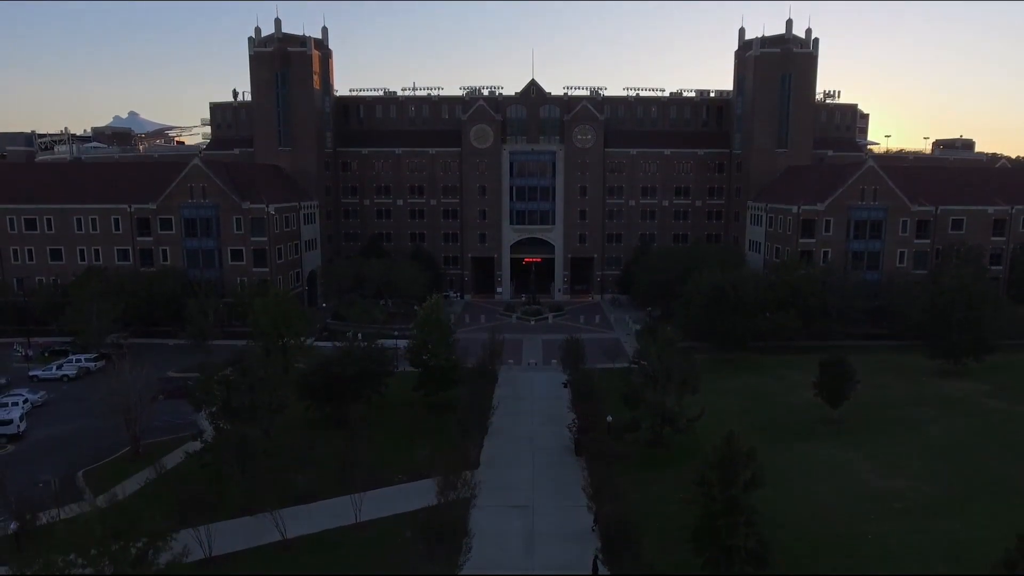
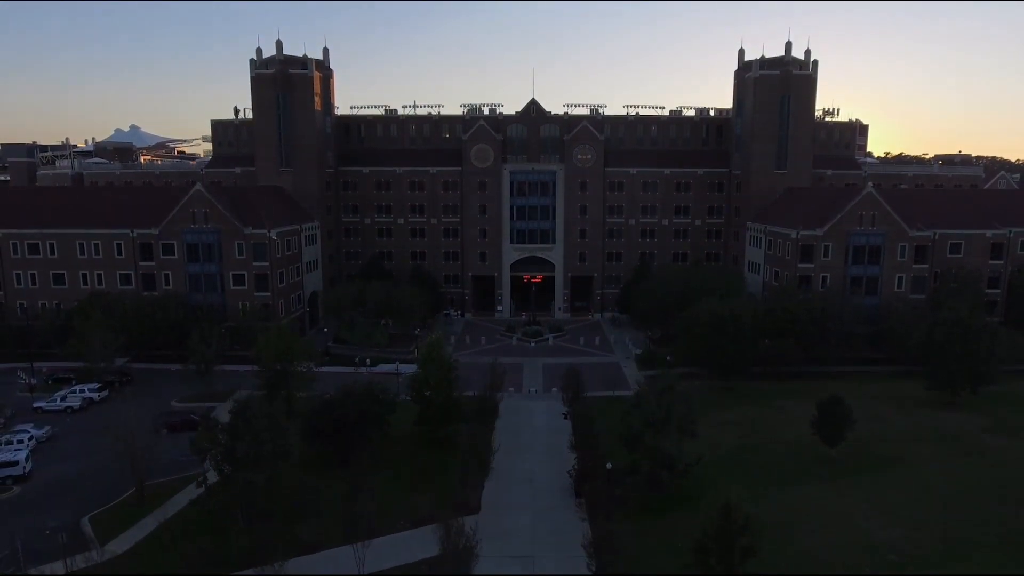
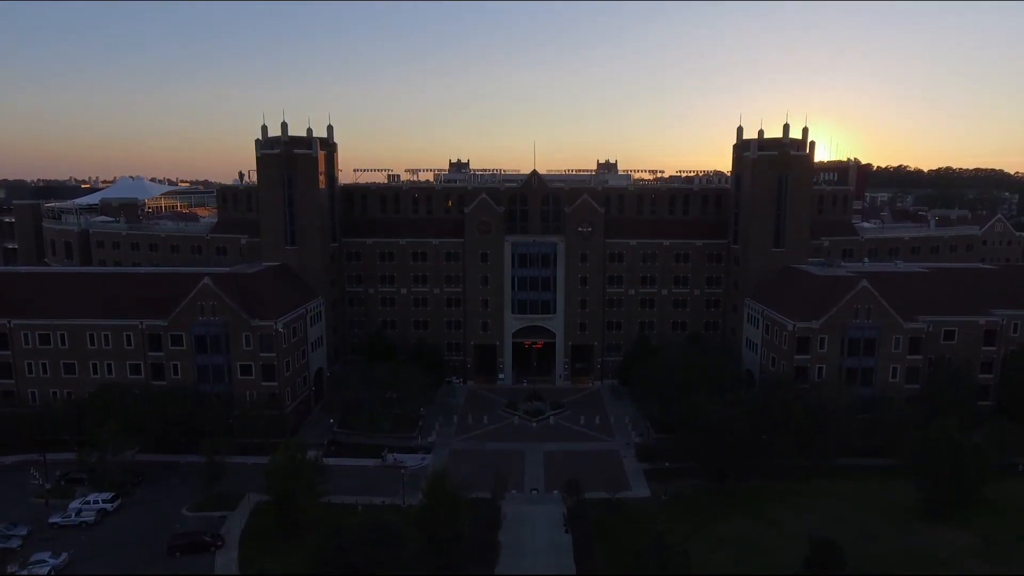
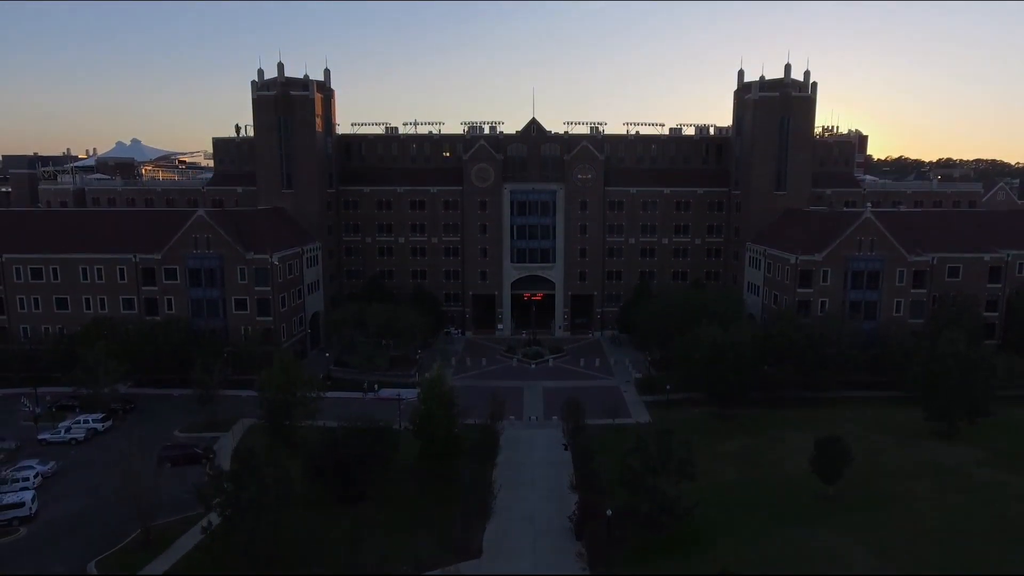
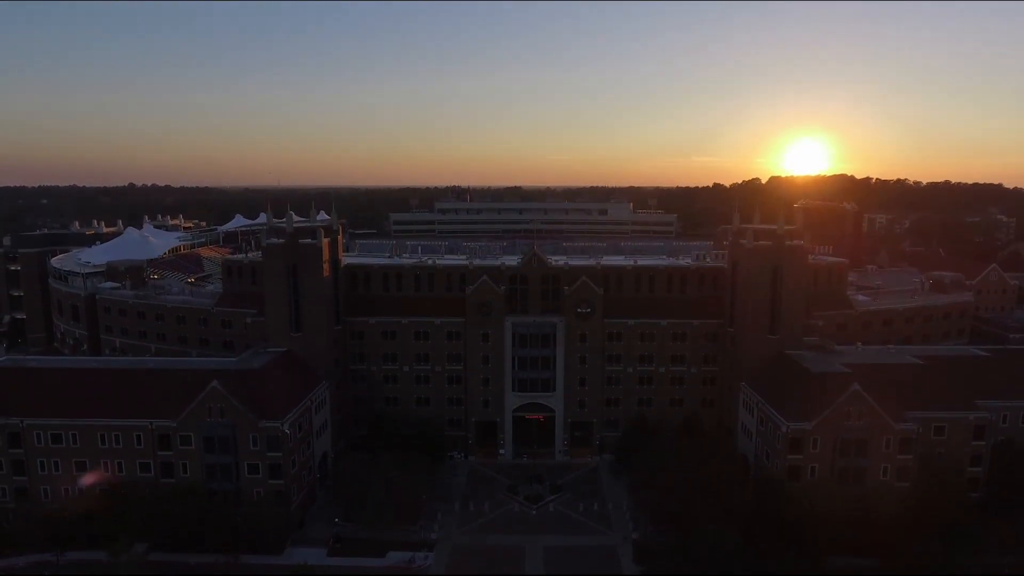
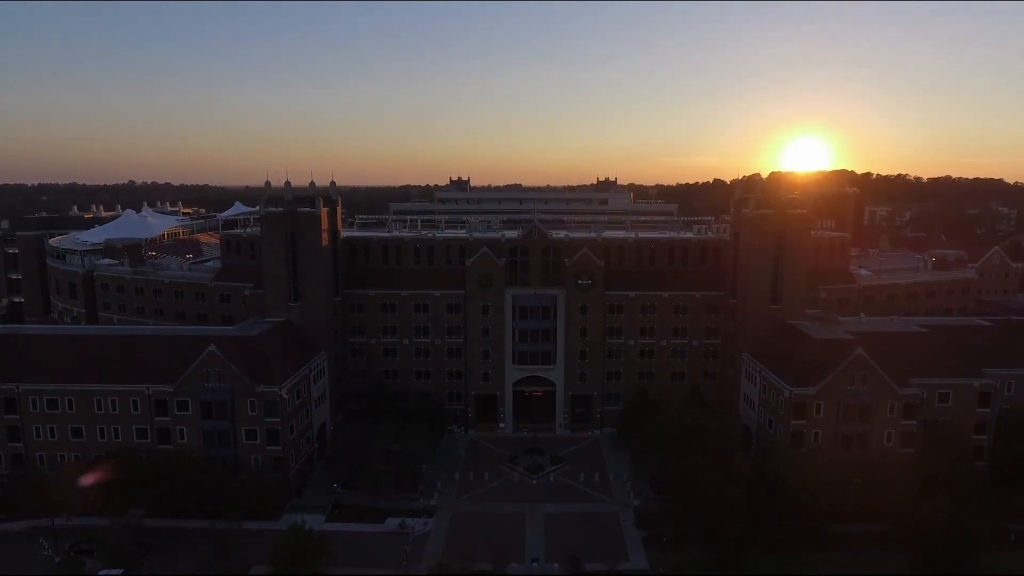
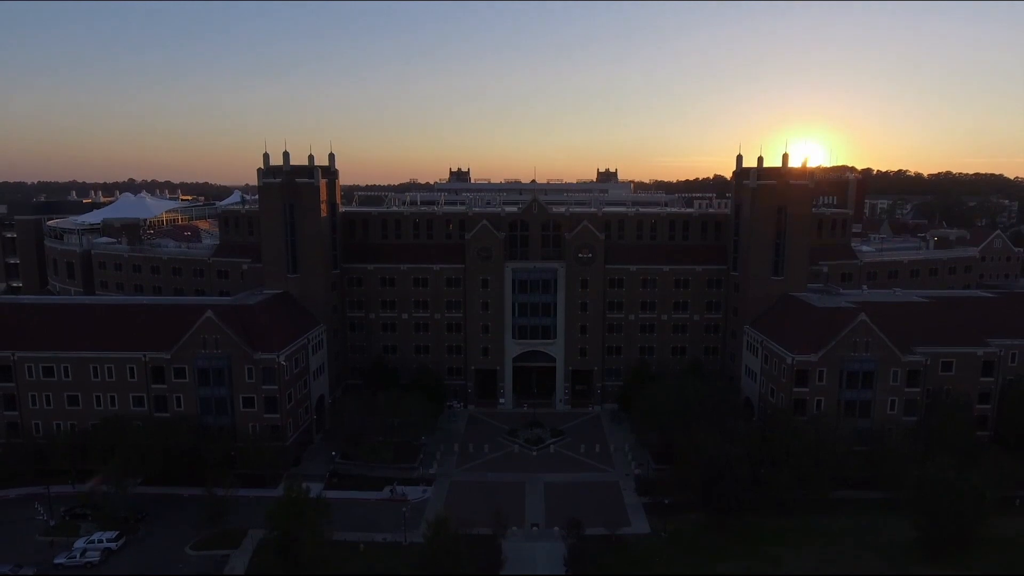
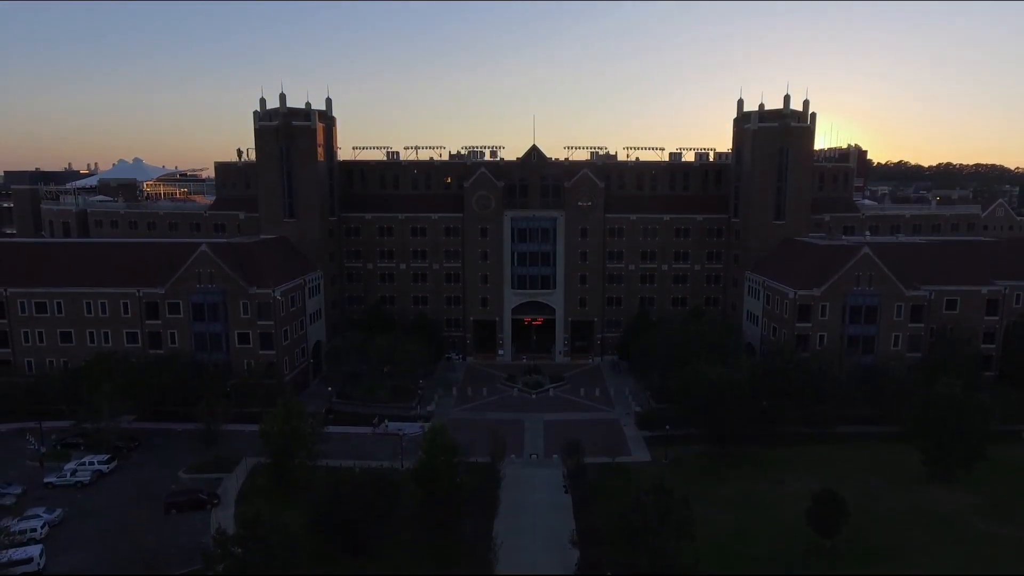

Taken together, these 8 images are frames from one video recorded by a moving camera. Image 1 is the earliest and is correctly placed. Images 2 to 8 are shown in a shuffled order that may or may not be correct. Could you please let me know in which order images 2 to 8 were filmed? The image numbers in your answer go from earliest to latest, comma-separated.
2, 4, 8, 3, 7, 6, 5
